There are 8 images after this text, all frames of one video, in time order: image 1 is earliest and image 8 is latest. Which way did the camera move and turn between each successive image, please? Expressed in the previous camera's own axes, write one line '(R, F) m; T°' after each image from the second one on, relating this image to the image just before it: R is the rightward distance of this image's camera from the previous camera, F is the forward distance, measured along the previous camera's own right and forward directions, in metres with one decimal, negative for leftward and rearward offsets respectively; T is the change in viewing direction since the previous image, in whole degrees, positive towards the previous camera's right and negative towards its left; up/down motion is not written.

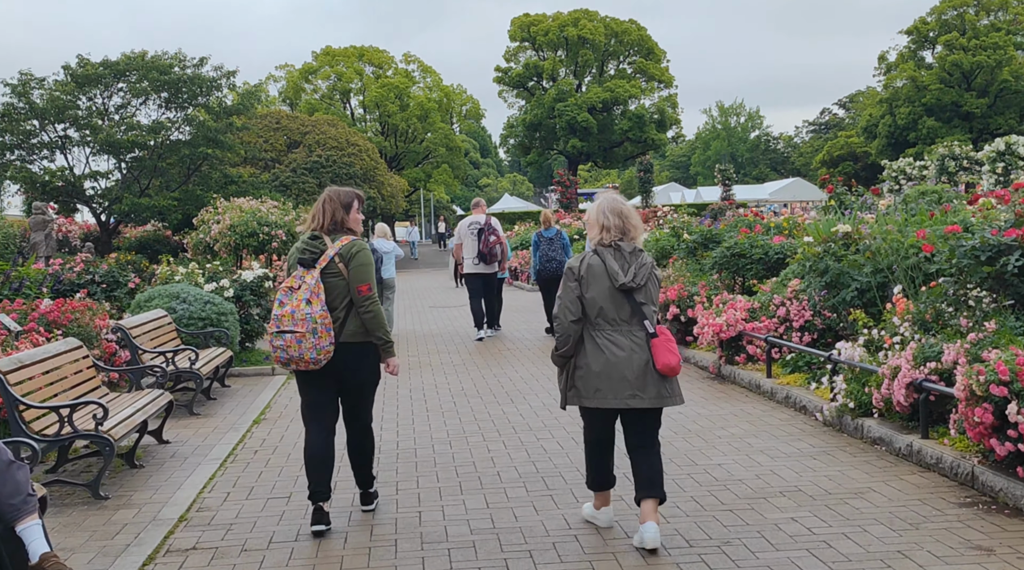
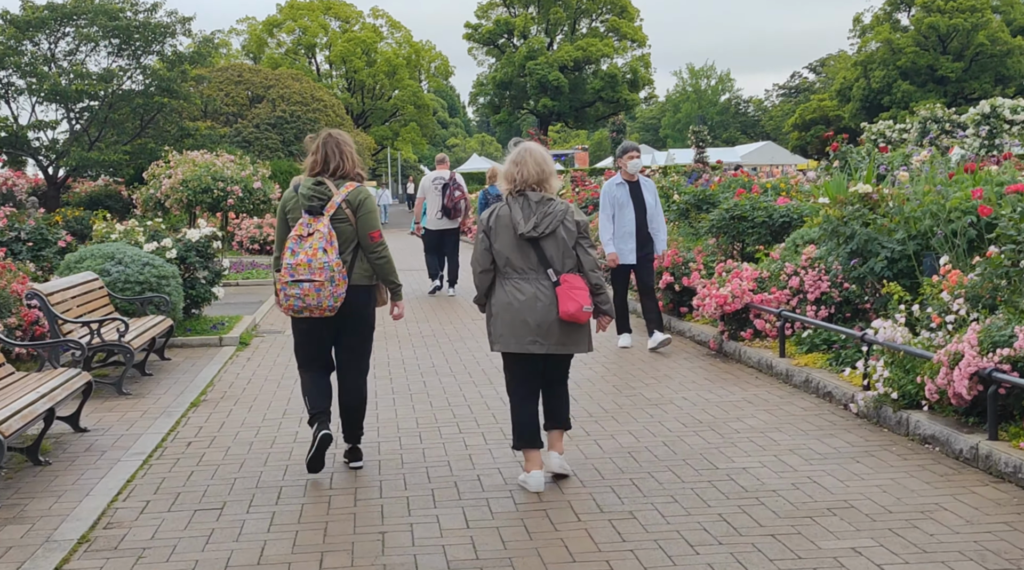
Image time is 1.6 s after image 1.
(-0.1, +1.1) m; +2°
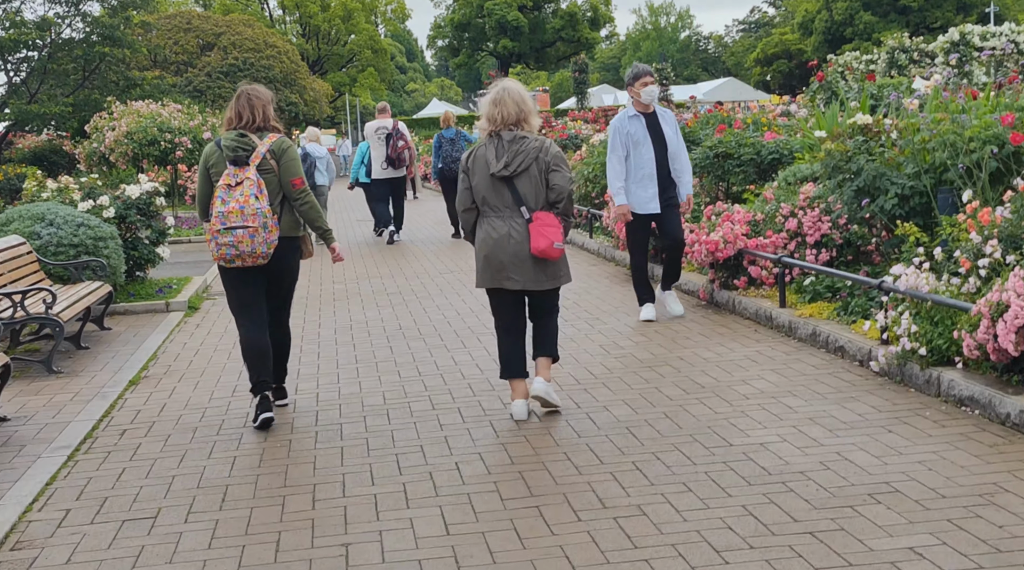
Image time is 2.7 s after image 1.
(-0.1, +0.8) m; +2°
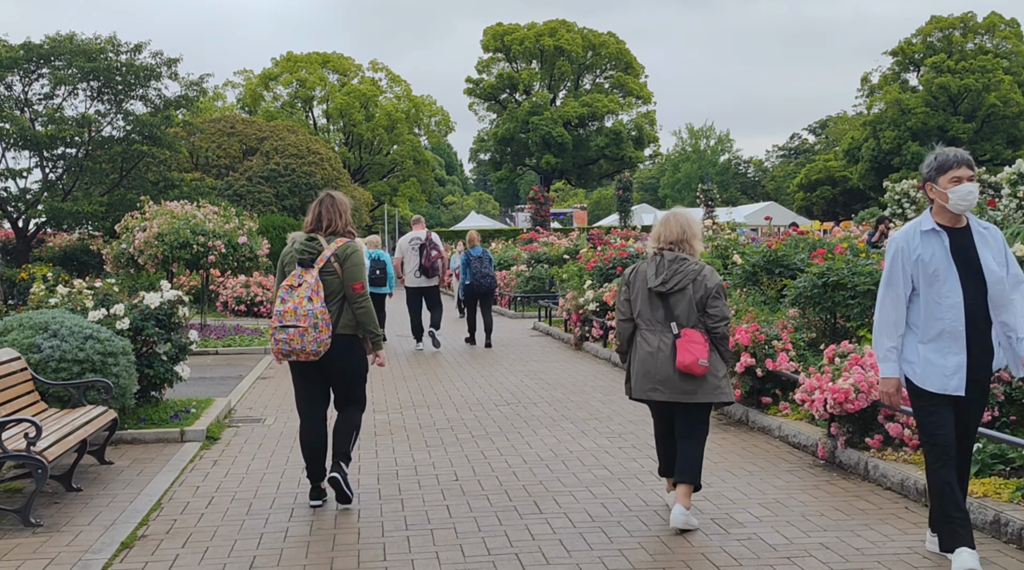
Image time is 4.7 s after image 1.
(-0.4, +1.3) m; -2°
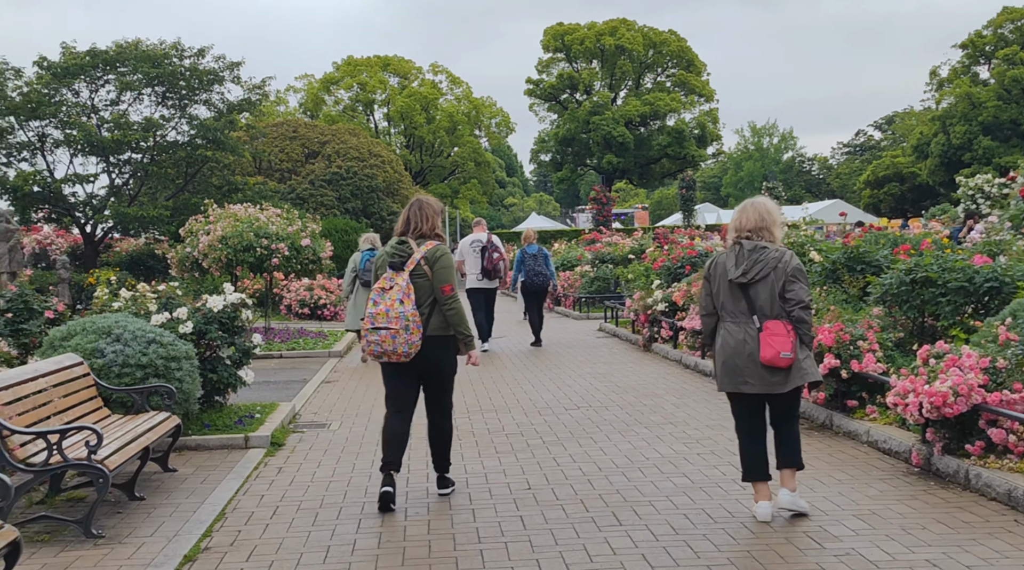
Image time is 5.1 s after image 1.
(-0.1, +0.3) m; -4°
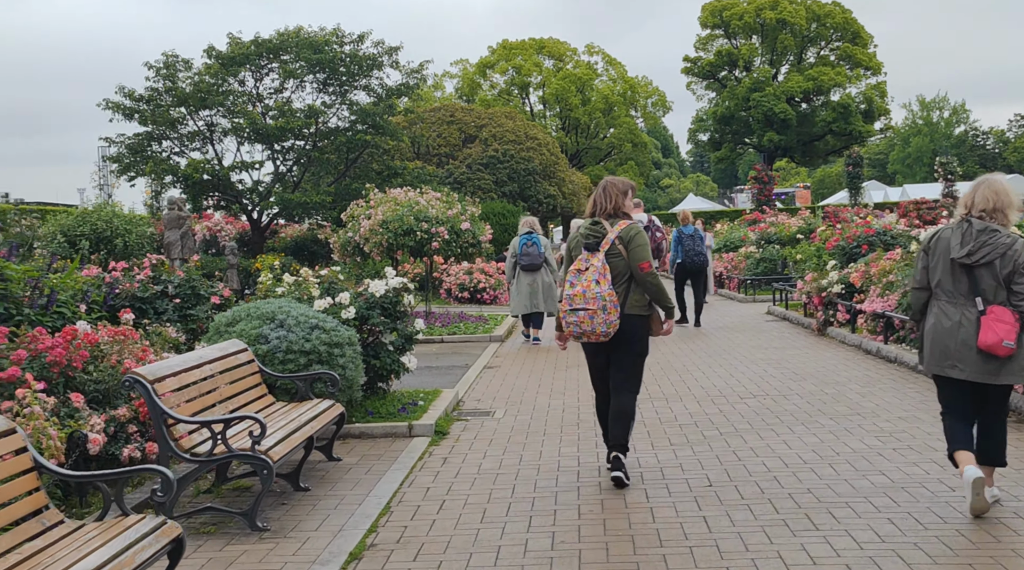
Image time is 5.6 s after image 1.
(-0.2, +0.5) m; -9°
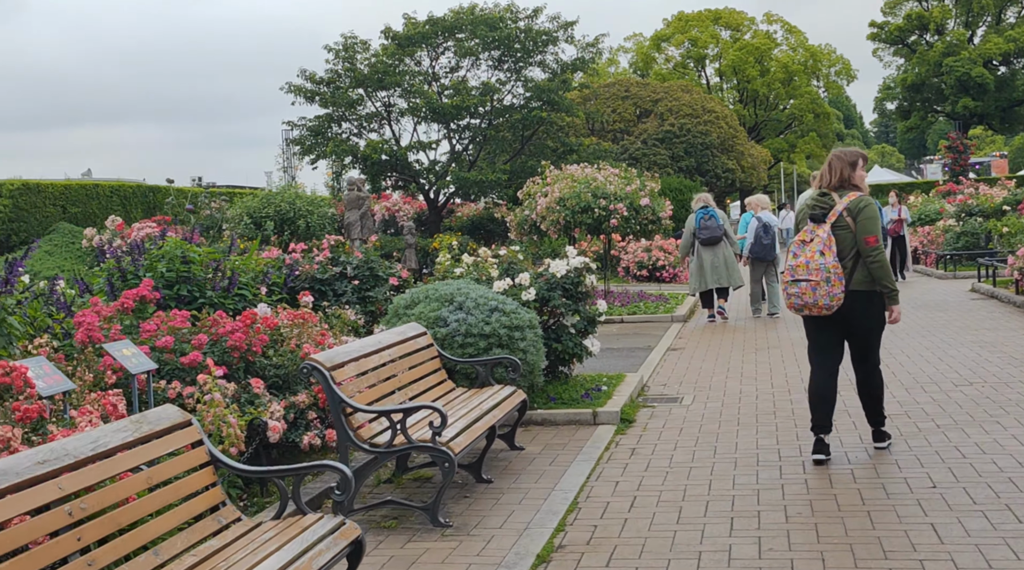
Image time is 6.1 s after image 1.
(-0.1, +0.5) m; -10°
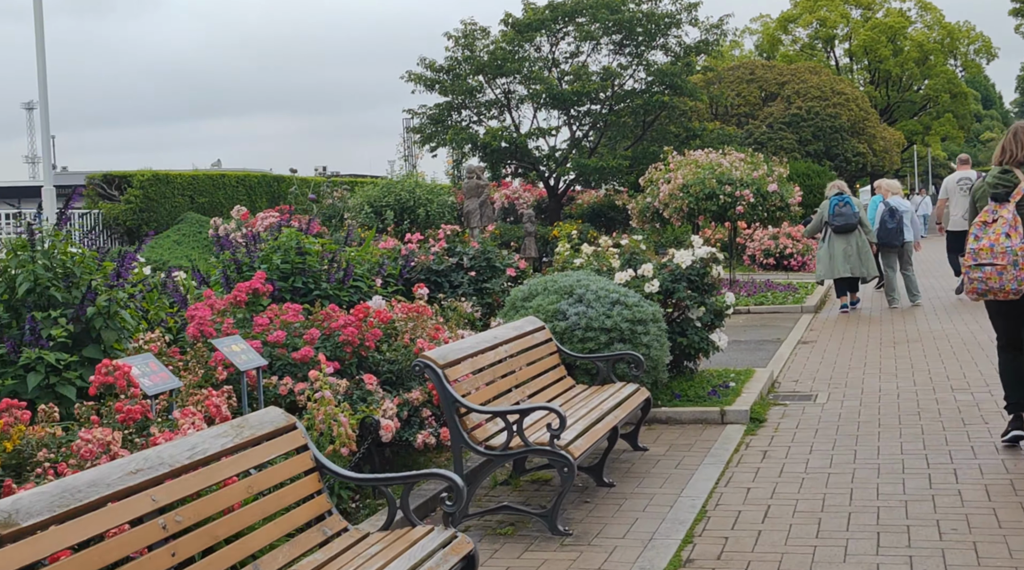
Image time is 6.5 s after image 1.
(0.0, +0.3) m; -7°
